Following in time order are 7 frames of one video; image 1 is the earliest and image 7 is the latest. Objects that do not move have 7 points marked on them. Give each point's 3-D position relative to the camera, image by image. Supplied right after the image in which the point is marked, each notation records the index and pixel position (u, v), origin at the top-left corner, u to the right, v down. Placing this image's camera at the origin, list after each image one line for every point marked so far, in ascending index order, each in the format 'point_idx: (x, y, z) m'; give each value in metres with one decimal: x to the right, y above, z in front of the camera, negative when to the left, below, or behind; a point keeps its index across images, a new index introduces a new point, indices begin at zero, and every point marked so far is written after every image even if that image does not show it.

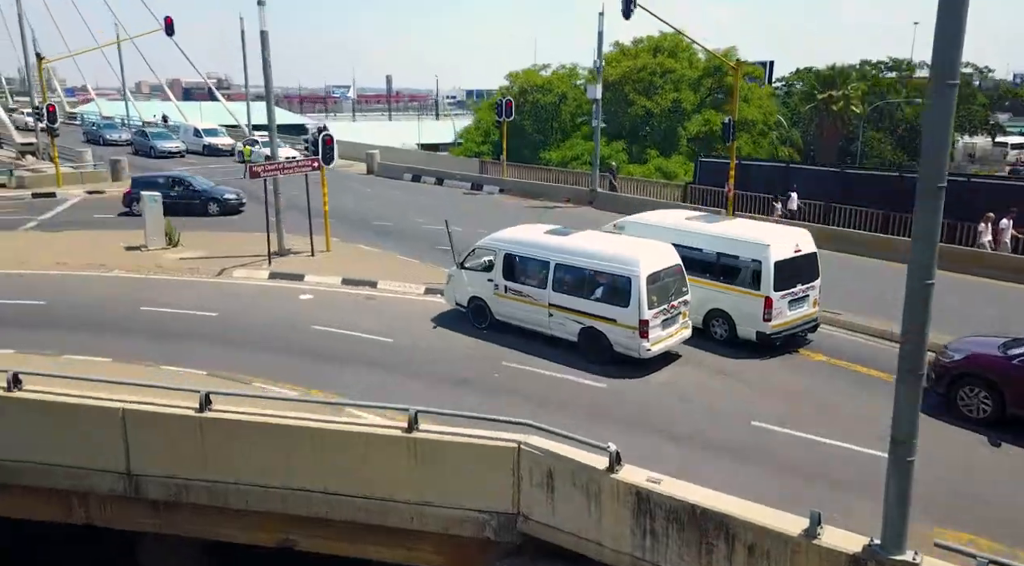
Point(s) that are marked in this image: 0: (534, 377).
0: (+0.2, -0.8, +7.3) m
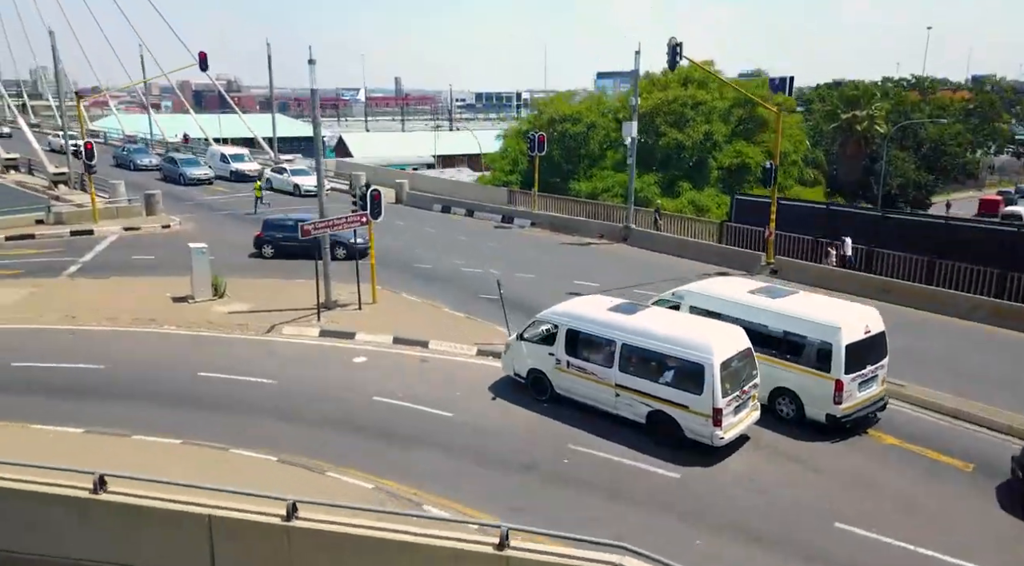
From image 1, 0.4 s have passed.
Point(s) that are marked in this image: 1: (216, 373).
0: (+0.8, -1.5, +7.3) m
1: (-3.5, -1.1, +10.2) m
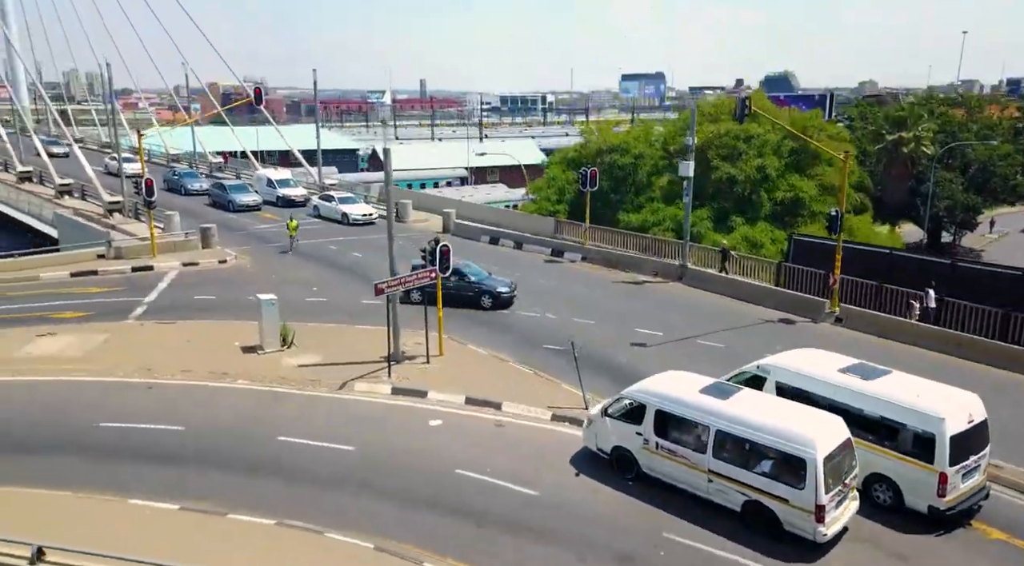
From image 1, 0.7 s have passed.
0: (+1.6, -2.2, +7.2) m
1: (-2.6, -1.8, +10.3) m
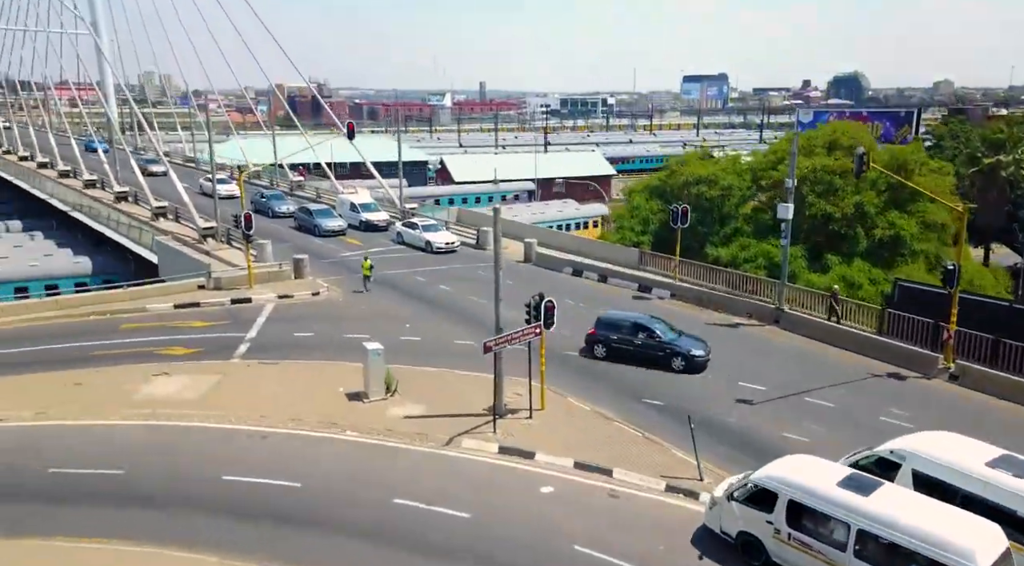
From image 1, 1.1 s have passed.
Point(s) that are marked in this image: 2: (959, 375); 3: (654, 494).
0: (+2.7, -3.0, +7.0) m
1: (-1.2, -2.6, +10.4) m
2: (+7.5, -1.5, +14.6) m
3: (+1.7, -2.5, +10.3) m
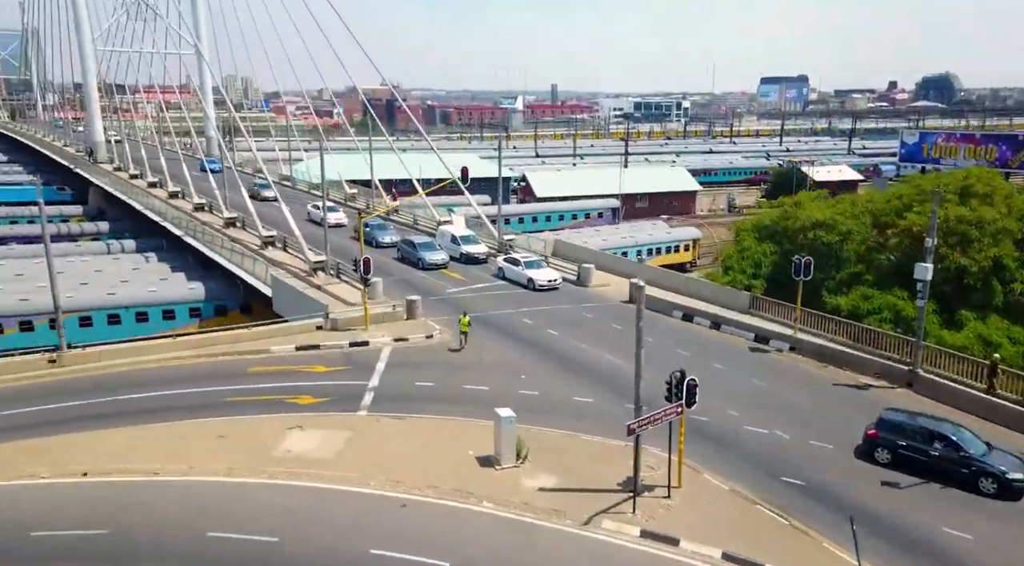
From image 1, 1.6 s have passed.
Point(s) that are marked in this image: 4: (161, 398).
0: (+4.1, -4.1, +6.6) m
1: (+0.6, -3.6, +10.3) m
2: (+9.6, -2.8, +13.8) m
3: (+3.4, -3.6, +10.0) m
4: (-7.3, -2.4, +18.0) m
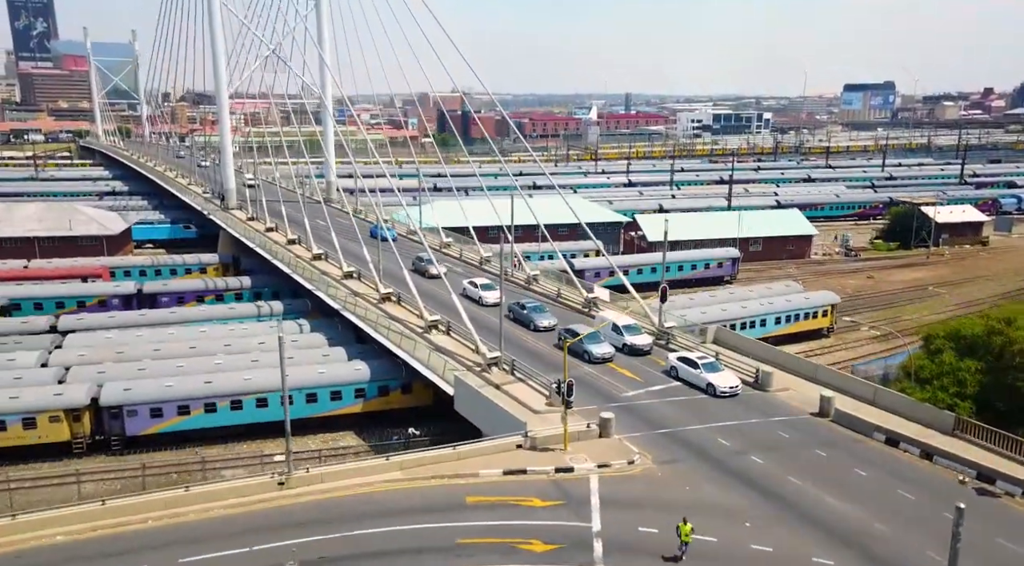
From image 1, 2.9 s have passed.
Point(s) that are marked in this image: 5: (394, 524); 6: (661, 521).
0: (+7.7, -7.0, +5.9) m
1: (+4.5, -6.5, +10.0) m
2: (+13.9, -5.9, +12.6) m
3: (+7.4, -6.5, +9.3) m
4: (-2.6, -5.3, +18.4) m
5: (-2.6, -5.2, +19.0) m
6: (+3.2, -5.1, +19.0) m
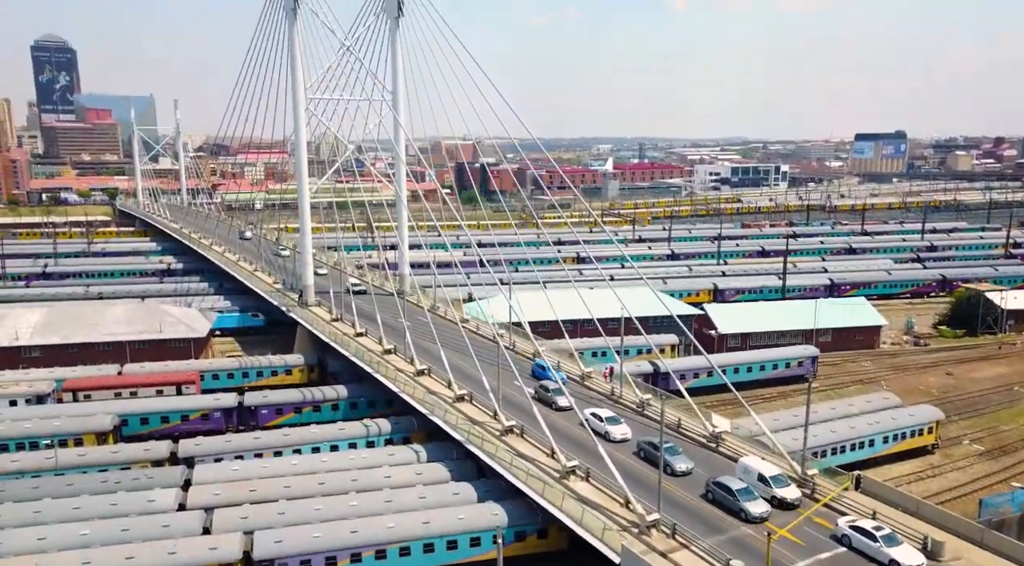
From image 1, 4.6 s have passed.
0: (+12.4, -10.8, +5.3) m
1: (+9.3, -10.6, +9.5) m
2: (+18.7, -10.2, +11.9) m
3: (+12.1, -10.6, +8.8) m
4: (+2.4, -10.0, +18.2) m
5: (+2.4, -9.9, +18.7) m
6: (+8.2, -9.8, +18.7) m
